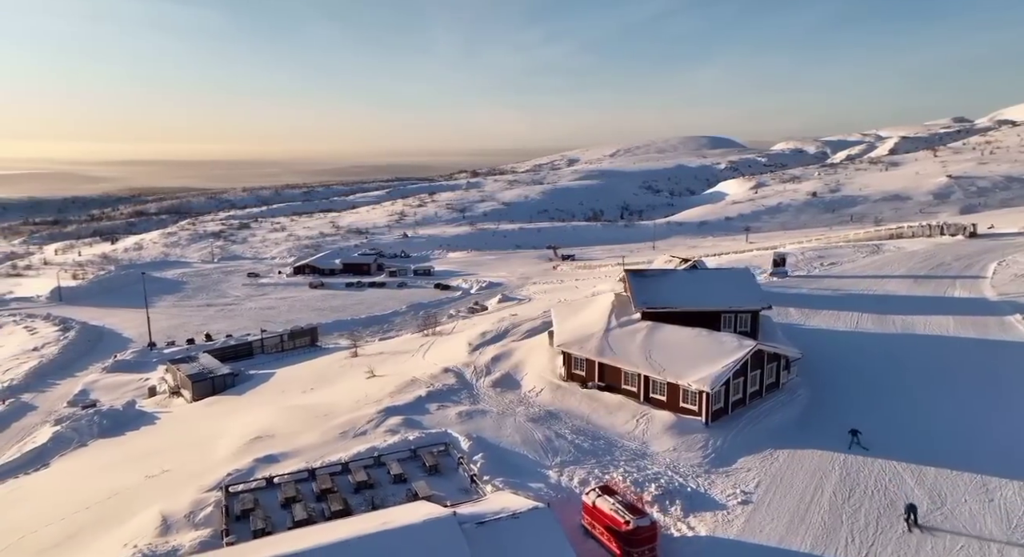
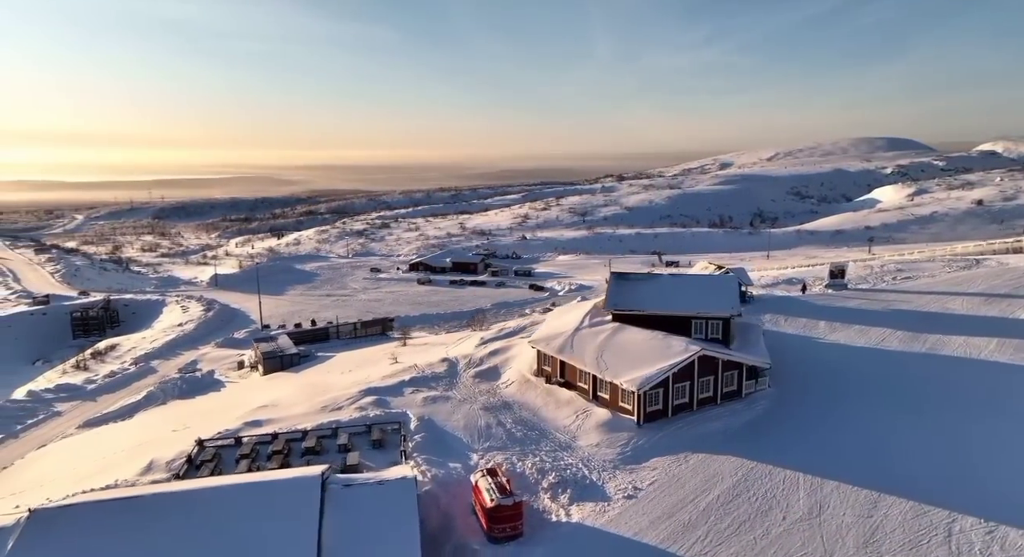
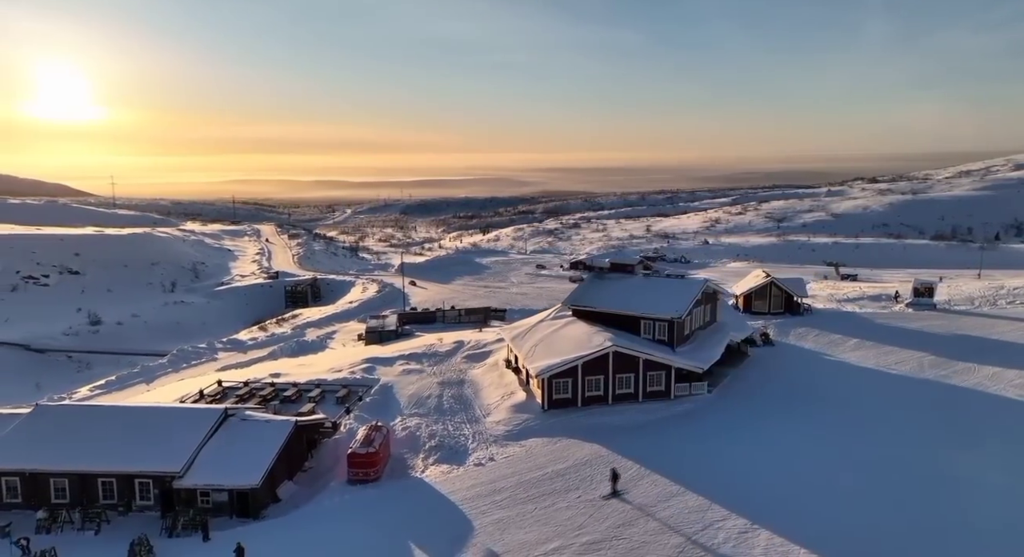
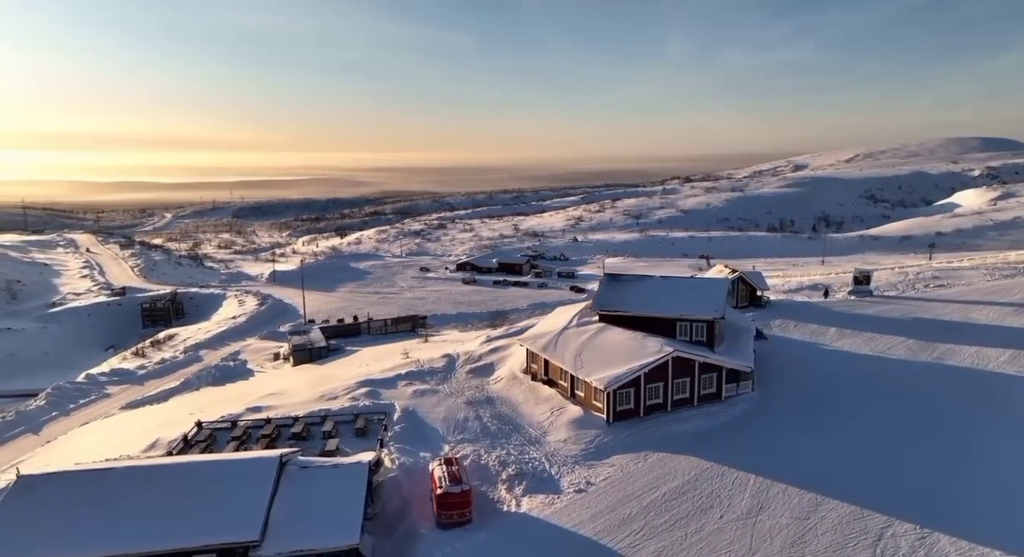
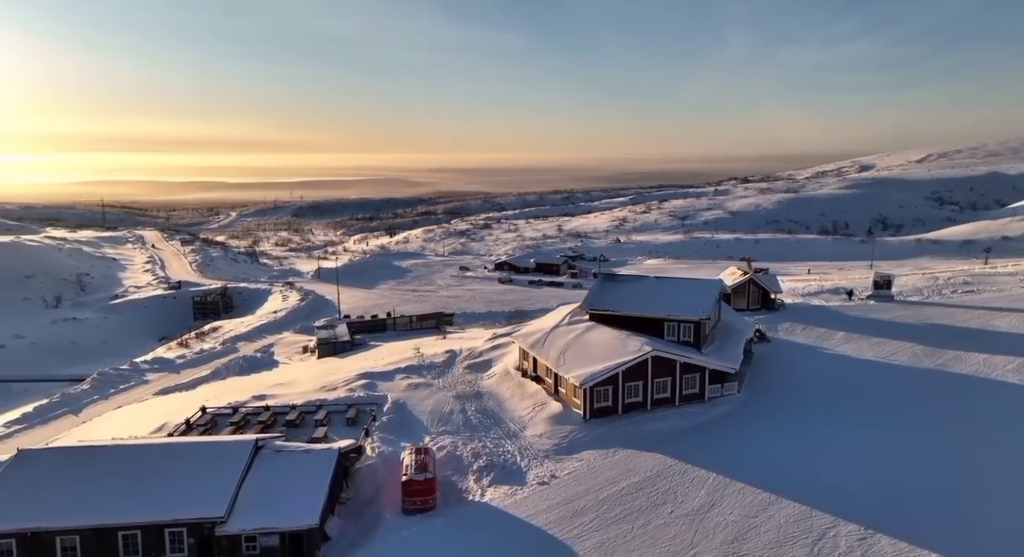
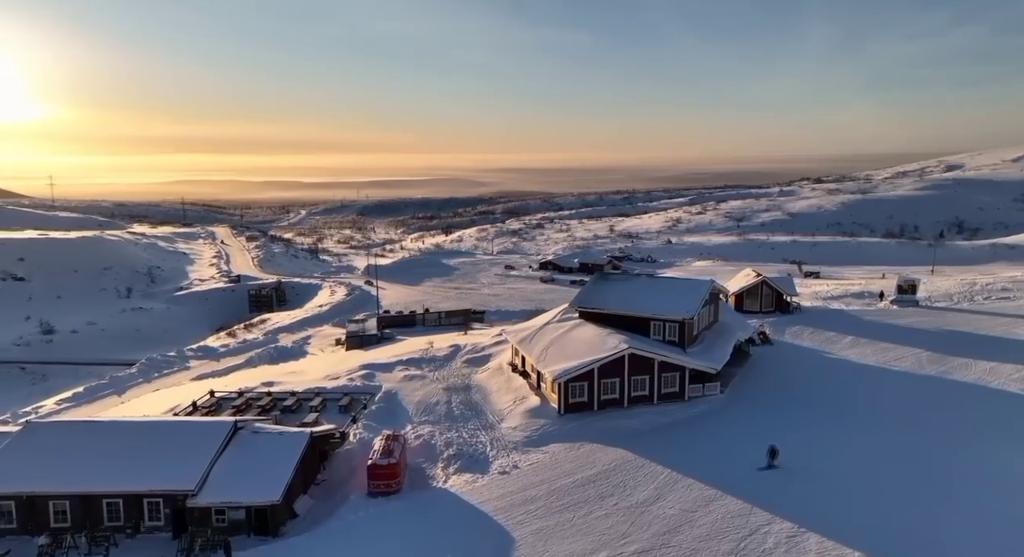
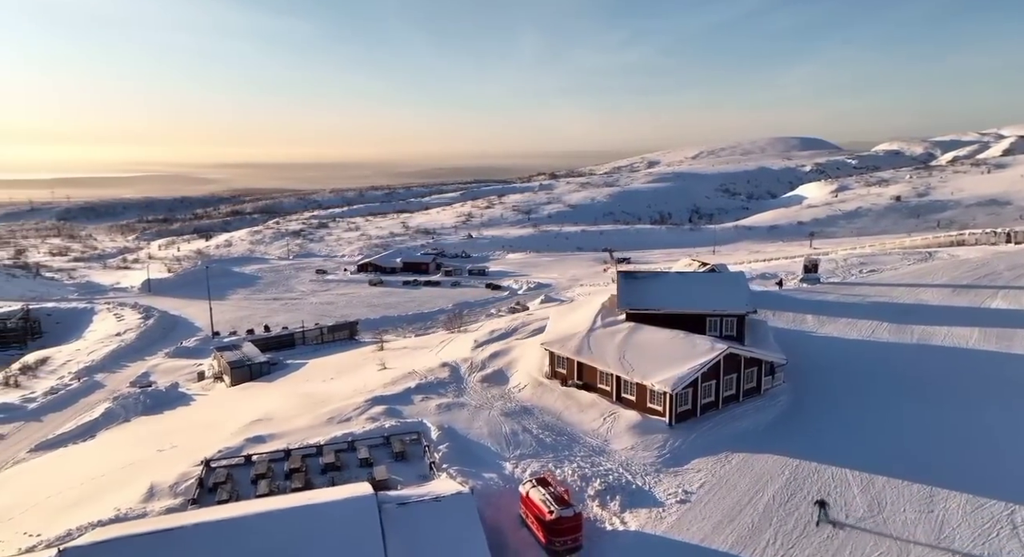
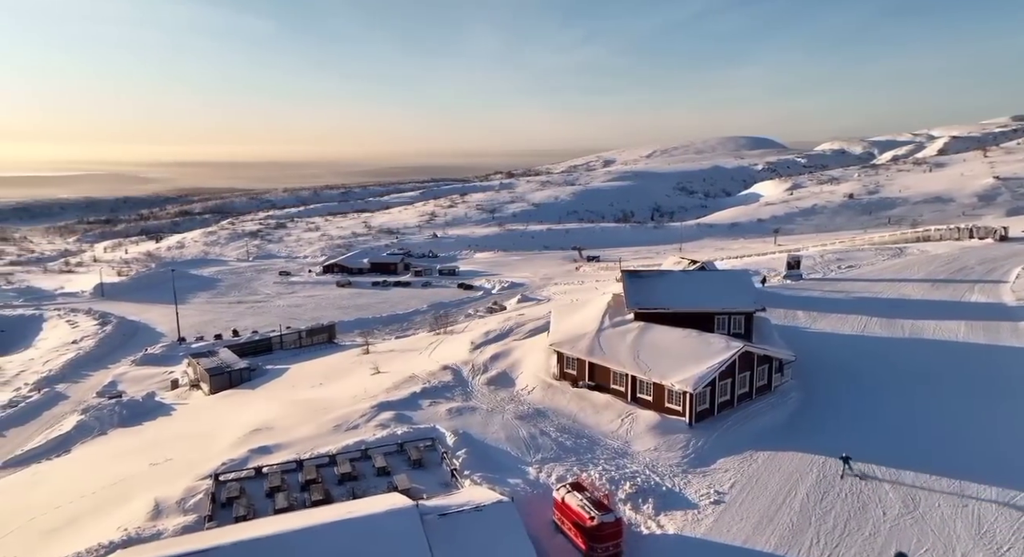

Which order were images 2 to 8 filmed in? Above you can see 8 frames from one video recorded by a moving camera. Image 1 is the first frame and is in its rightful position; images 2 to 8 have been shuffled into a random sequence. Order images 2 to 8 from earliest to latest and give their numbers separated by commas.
8, 7, 2, 4, 5, 6, 3
